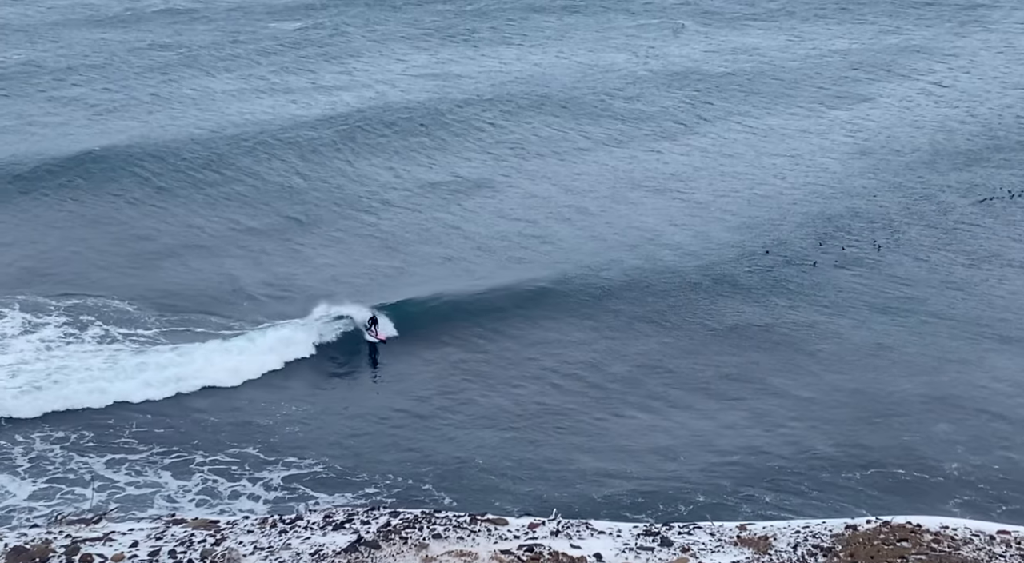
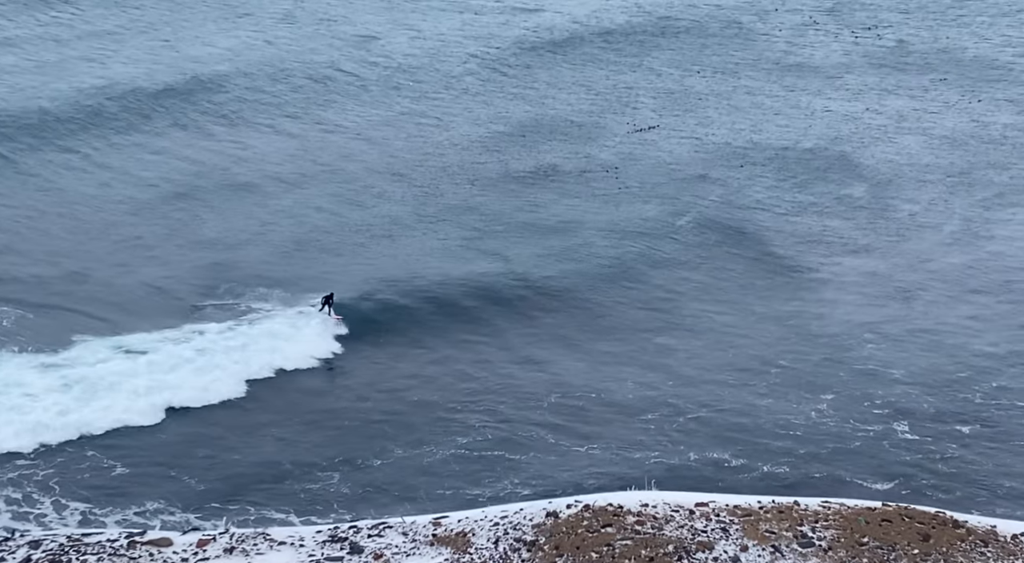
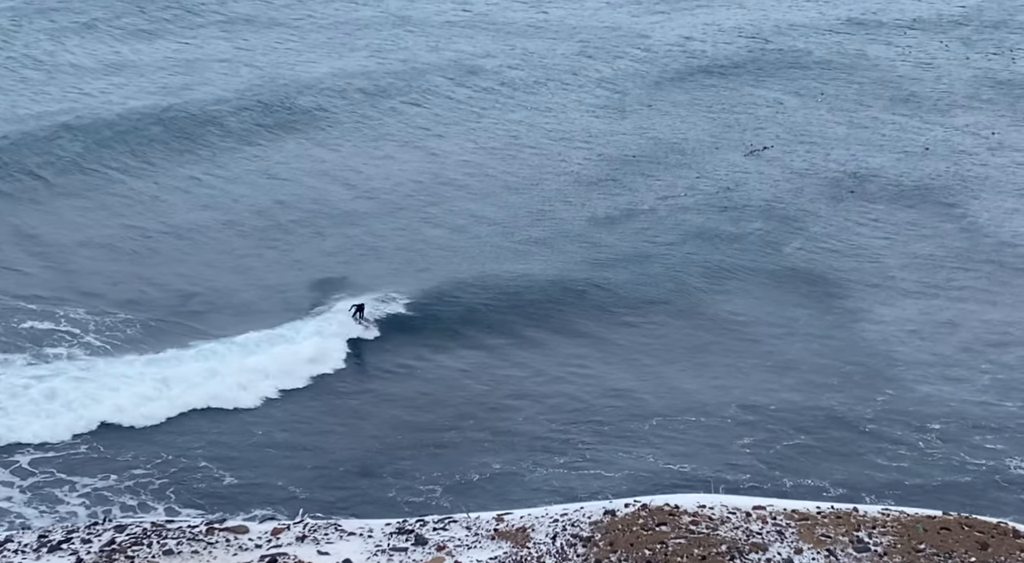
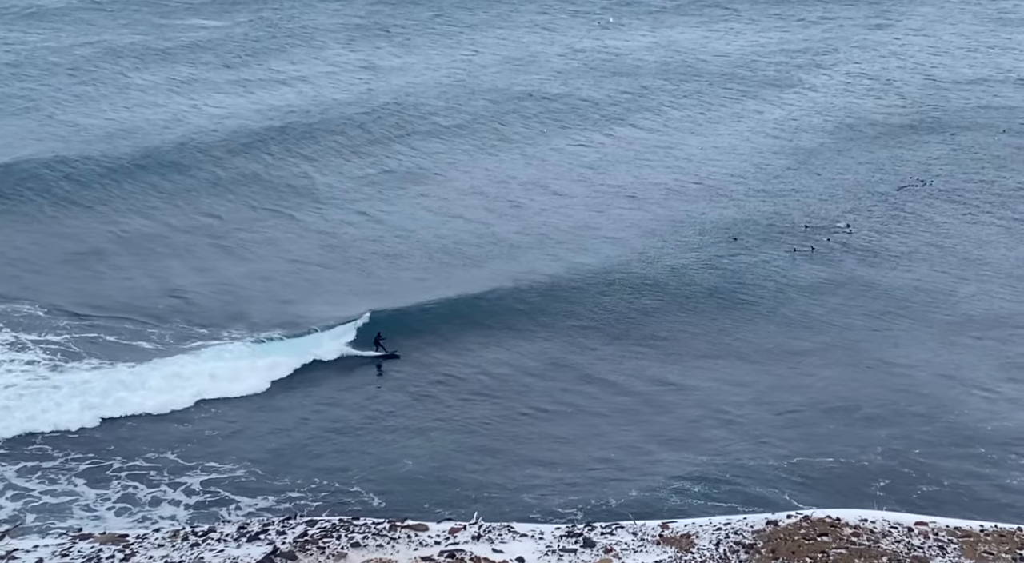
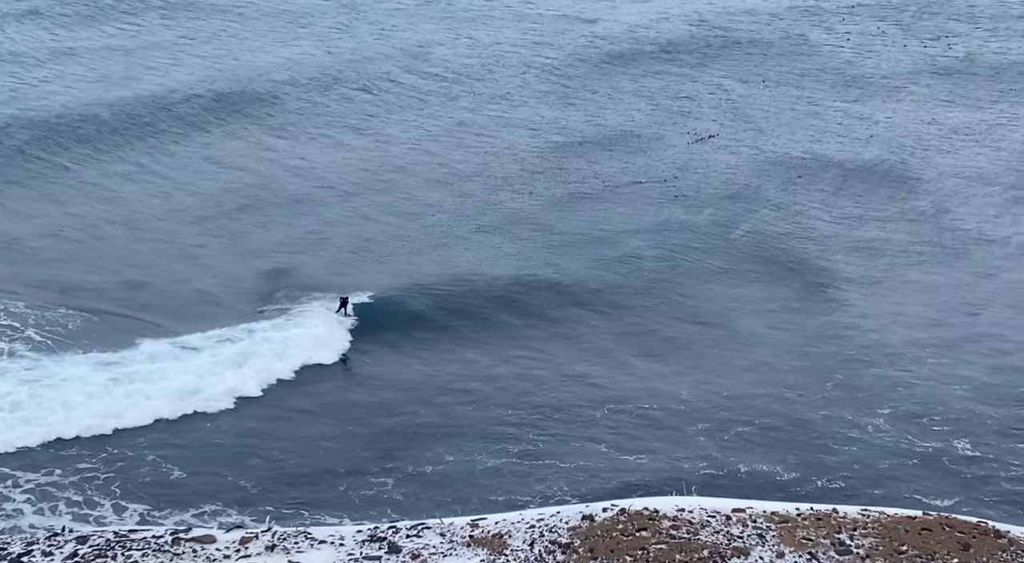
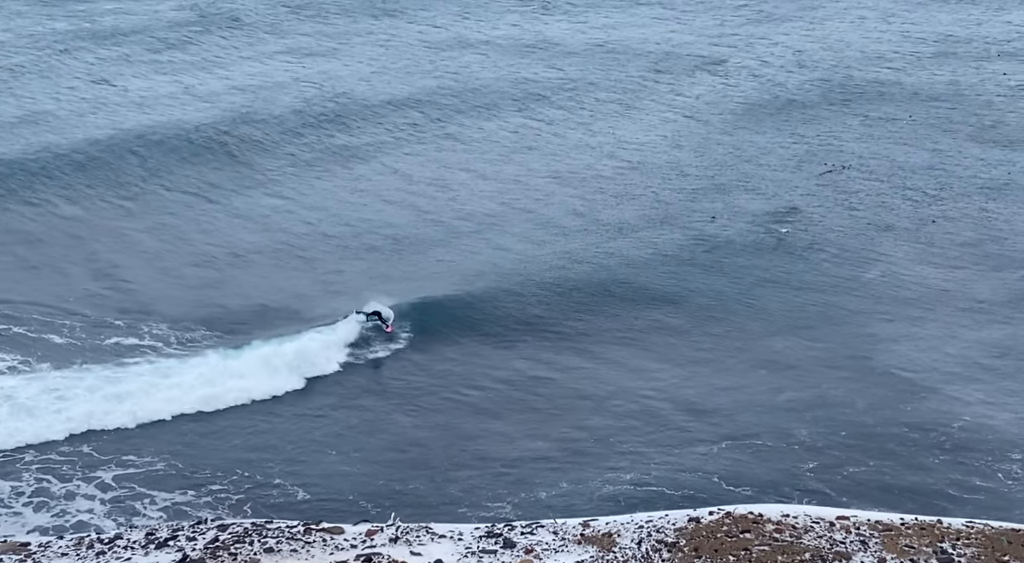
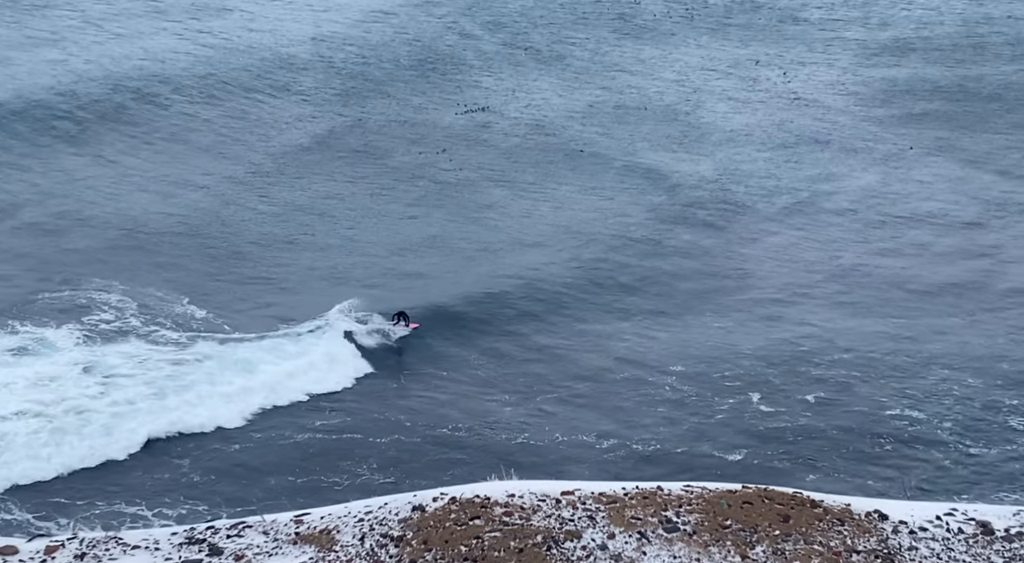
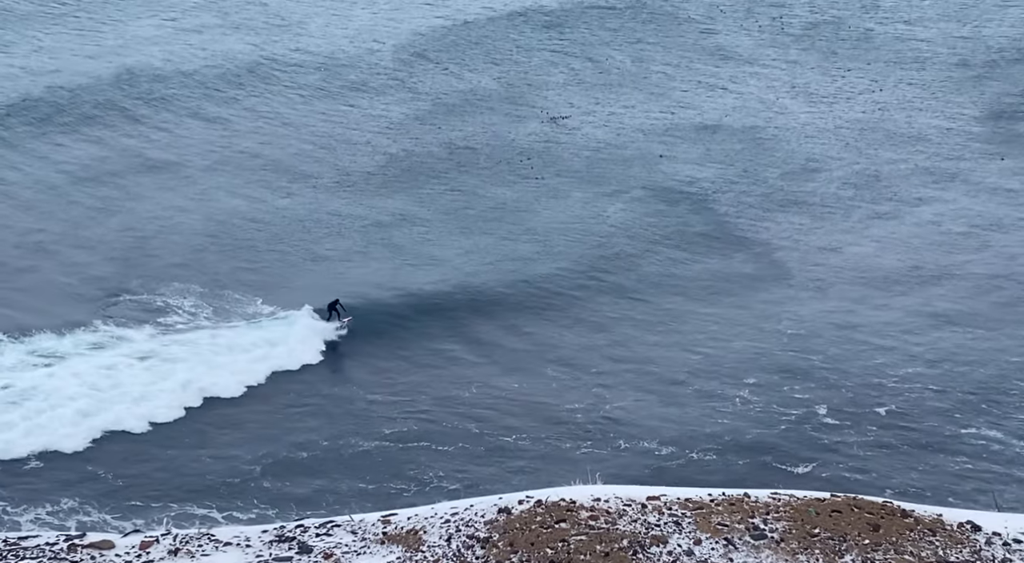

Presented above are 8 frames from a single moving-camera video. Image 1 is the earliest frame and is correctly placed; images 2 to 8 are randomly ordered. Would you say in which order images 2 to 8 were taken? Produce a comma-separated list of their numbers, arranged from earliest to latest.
4, 6, 3, 5, 2, 8, 7
